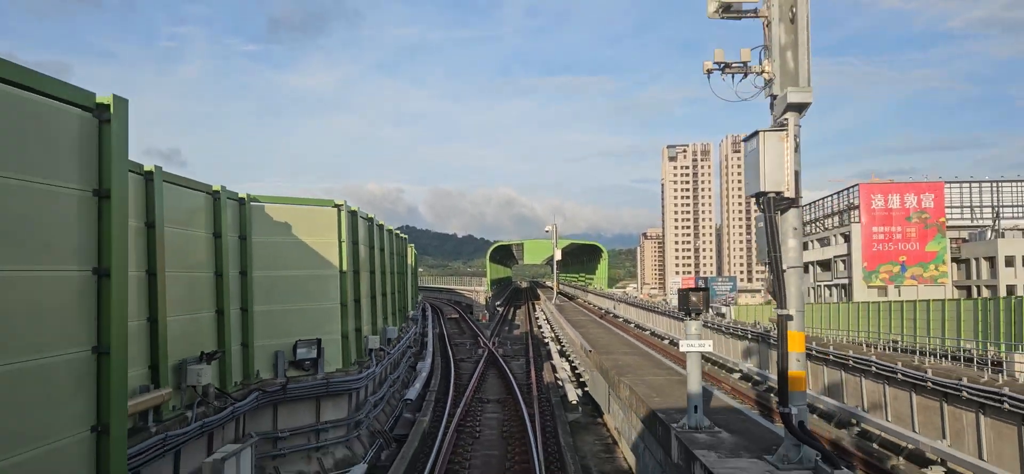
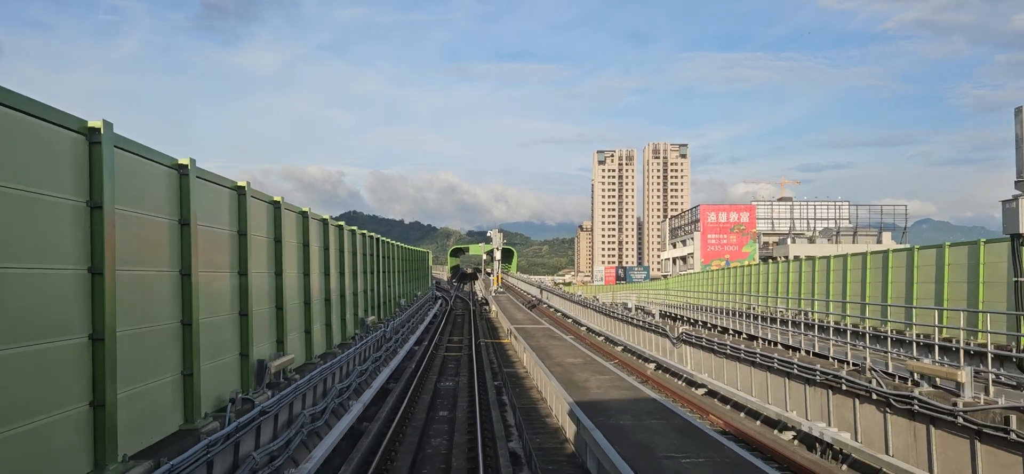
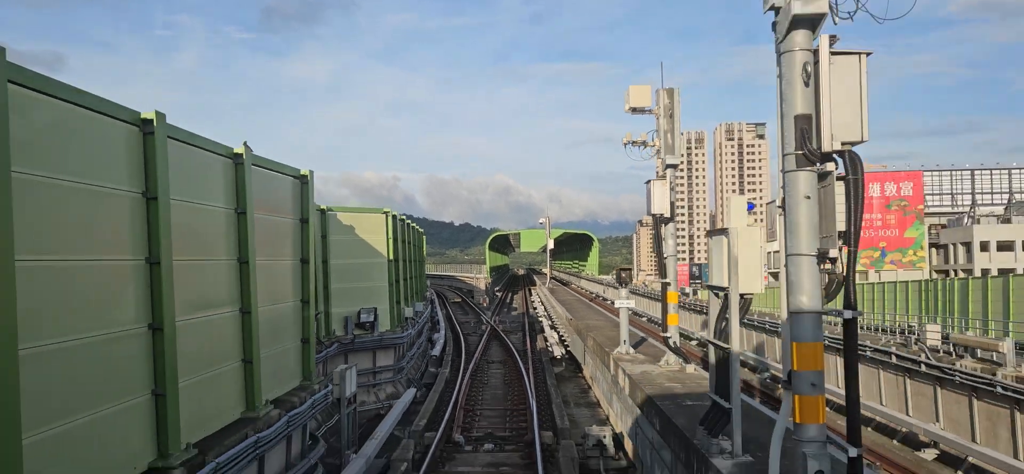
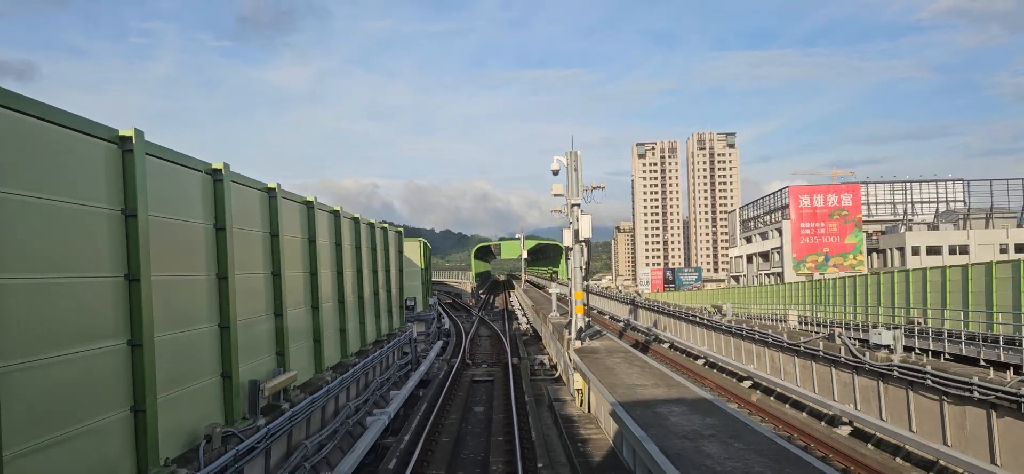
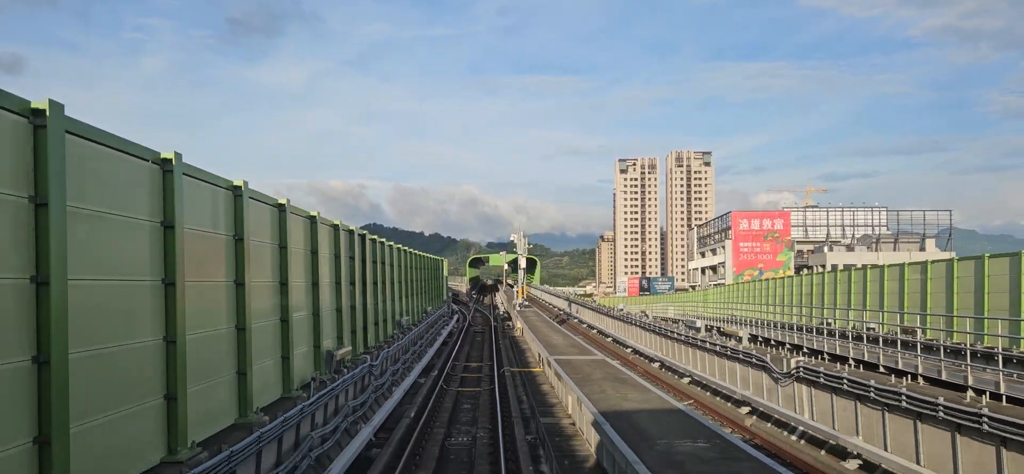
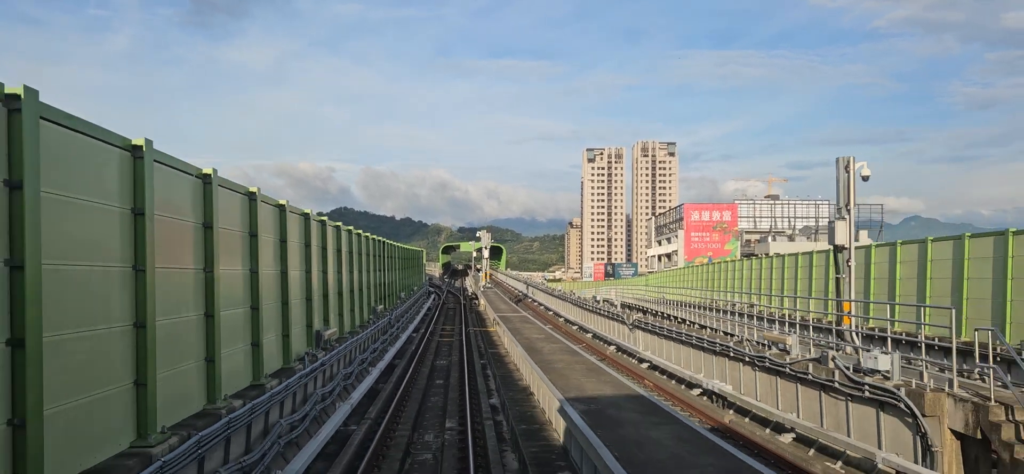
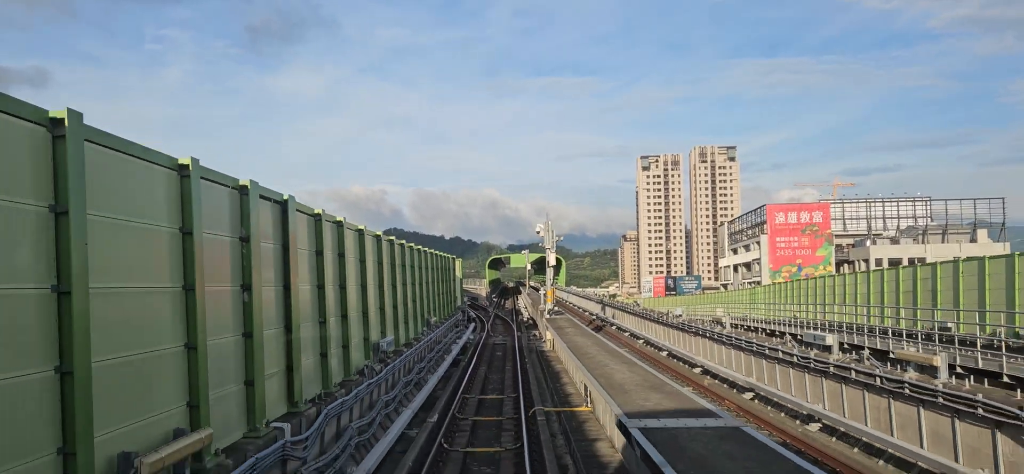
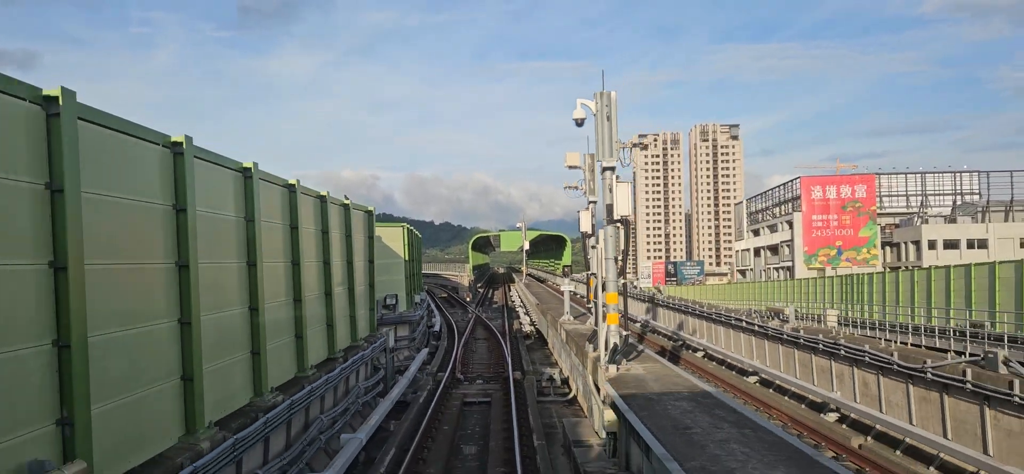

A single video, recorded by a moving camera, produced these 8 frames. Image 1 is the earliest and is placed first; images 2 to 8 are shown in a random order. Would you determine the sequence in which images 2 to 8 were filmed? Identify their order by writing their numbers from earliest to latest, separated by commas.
3, 8, 4, 7, 5, 2, 6
